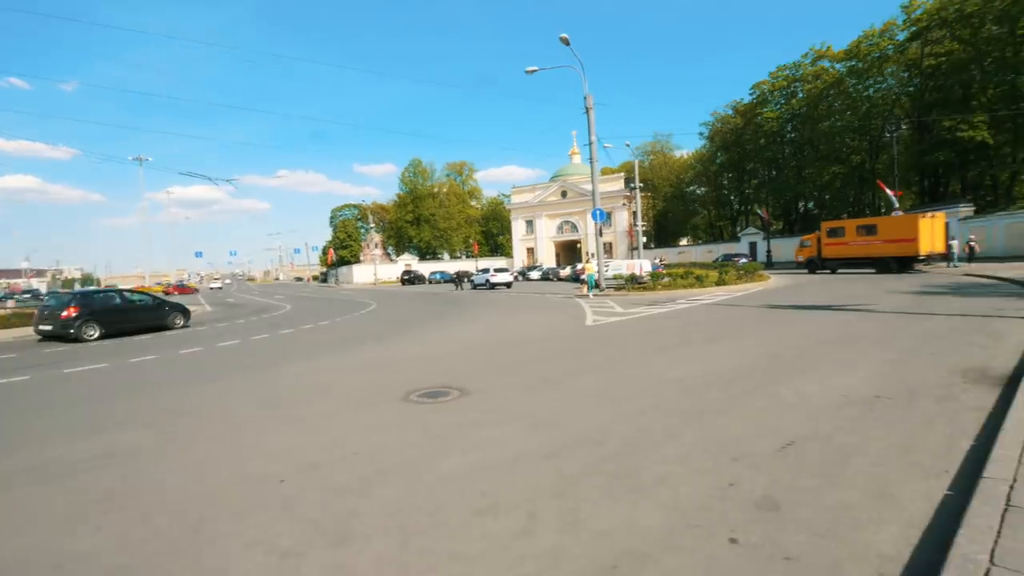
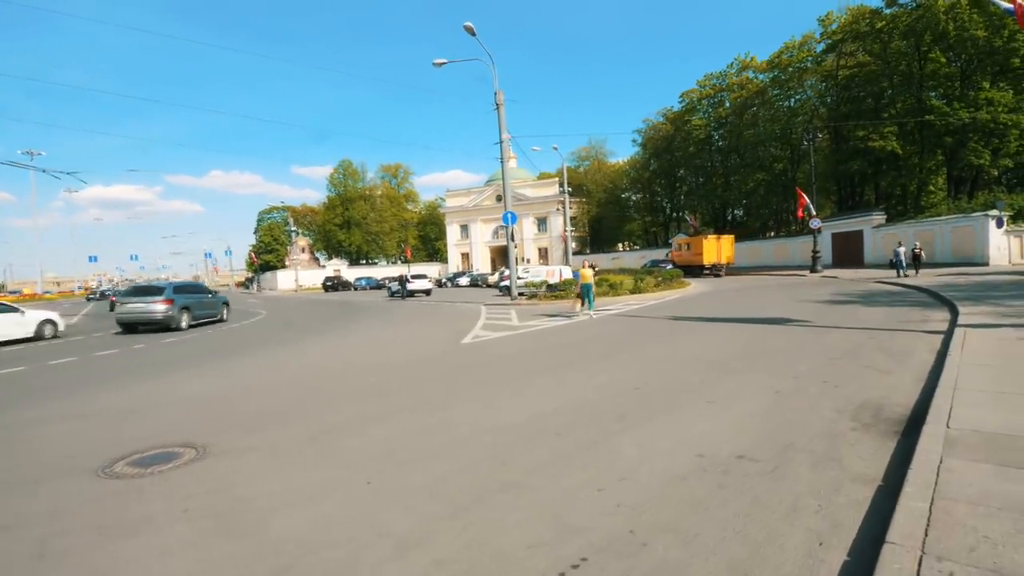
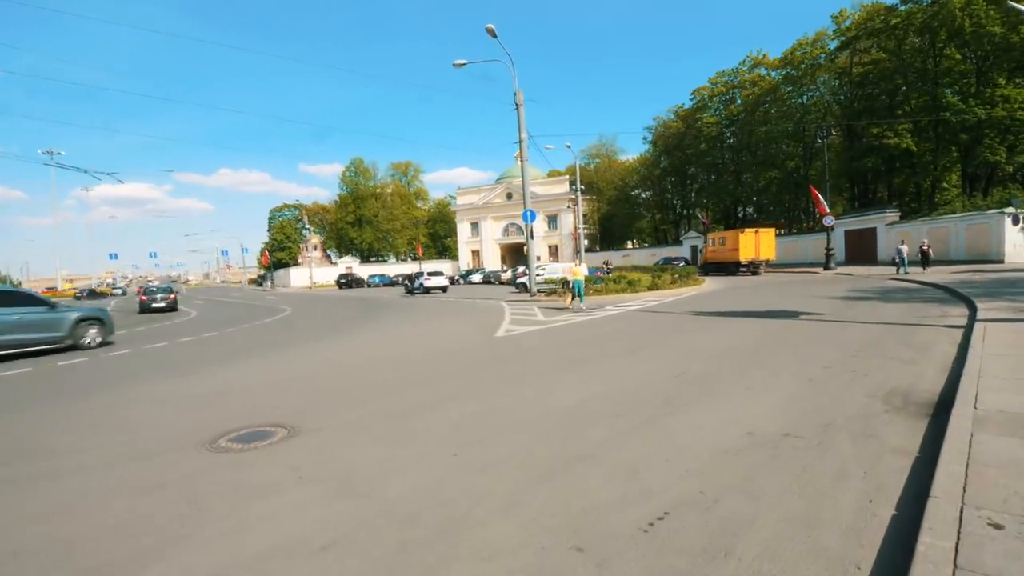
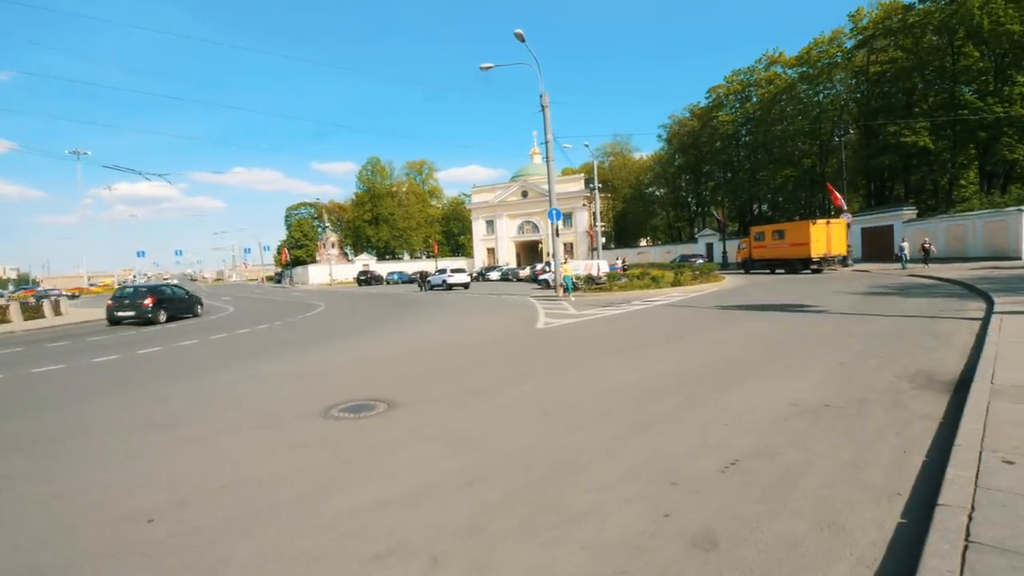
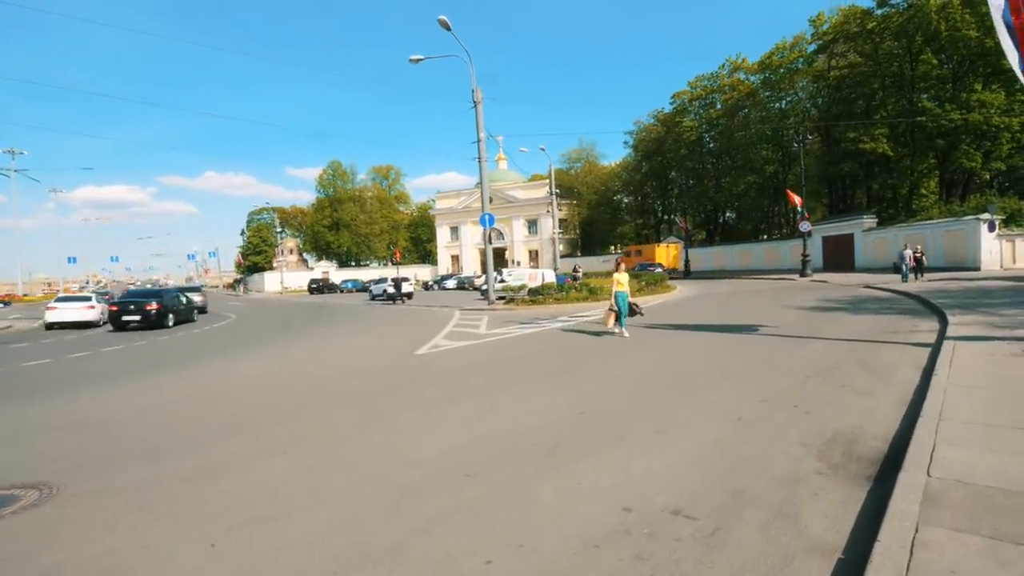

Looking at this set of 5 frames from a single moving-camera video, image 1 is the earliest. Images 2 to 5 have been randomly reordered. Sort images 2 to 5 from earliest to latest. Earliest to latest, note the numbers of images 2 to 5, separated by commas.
4, 3, 2, 5
